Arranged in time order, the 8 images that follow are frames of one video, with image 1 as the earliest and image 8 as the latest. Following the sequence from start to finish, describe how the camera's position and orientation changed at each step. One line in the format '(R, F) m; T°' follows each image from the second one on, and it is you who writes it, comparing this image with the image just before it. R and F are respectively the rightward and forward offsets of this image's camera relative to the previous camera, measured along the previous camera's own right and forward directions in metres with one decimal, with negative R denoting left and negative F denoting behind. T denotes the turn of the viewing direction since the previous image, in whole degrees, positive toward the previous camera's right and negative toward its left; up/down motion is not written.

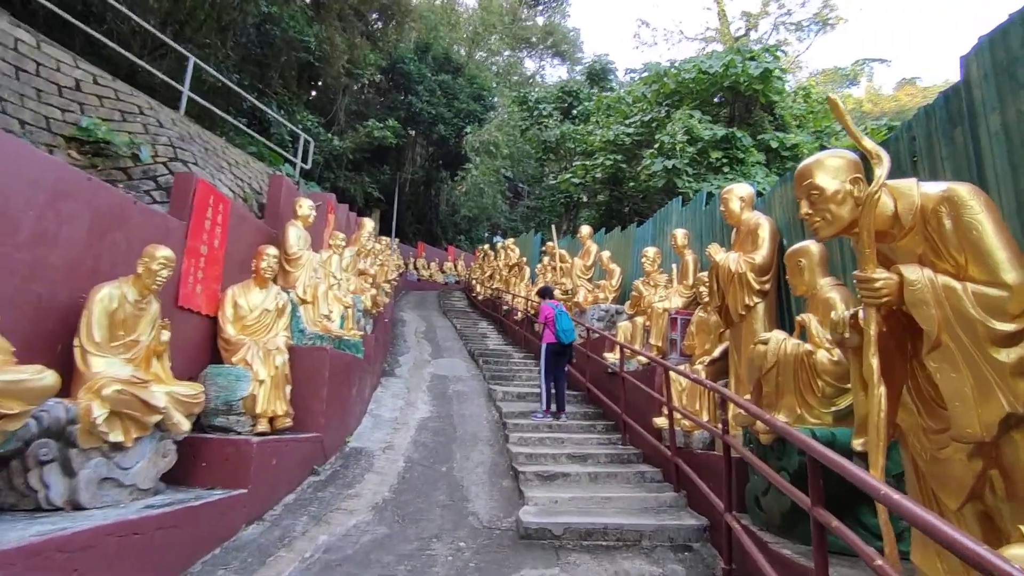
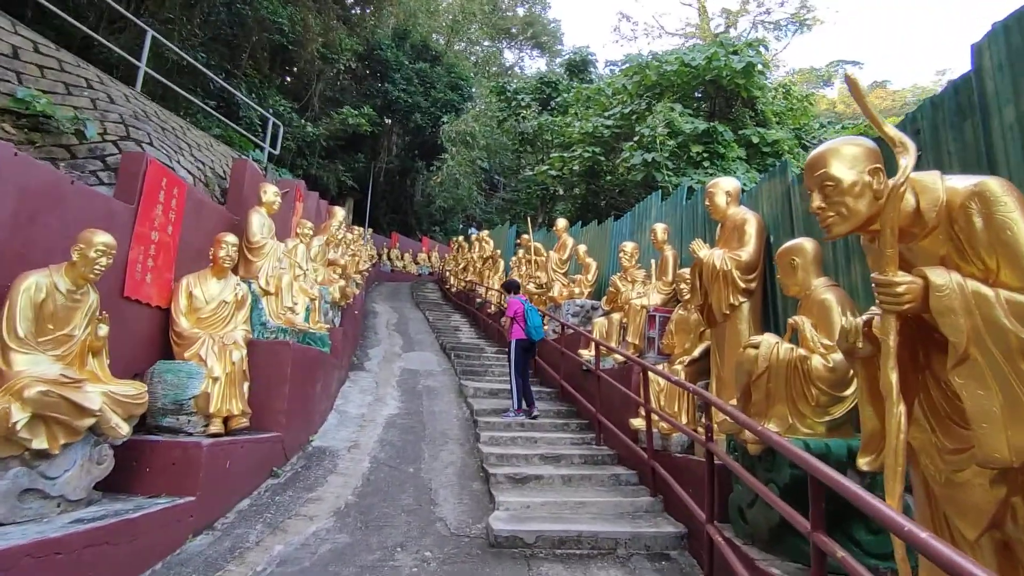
(0.0, +0.2) m; +2°
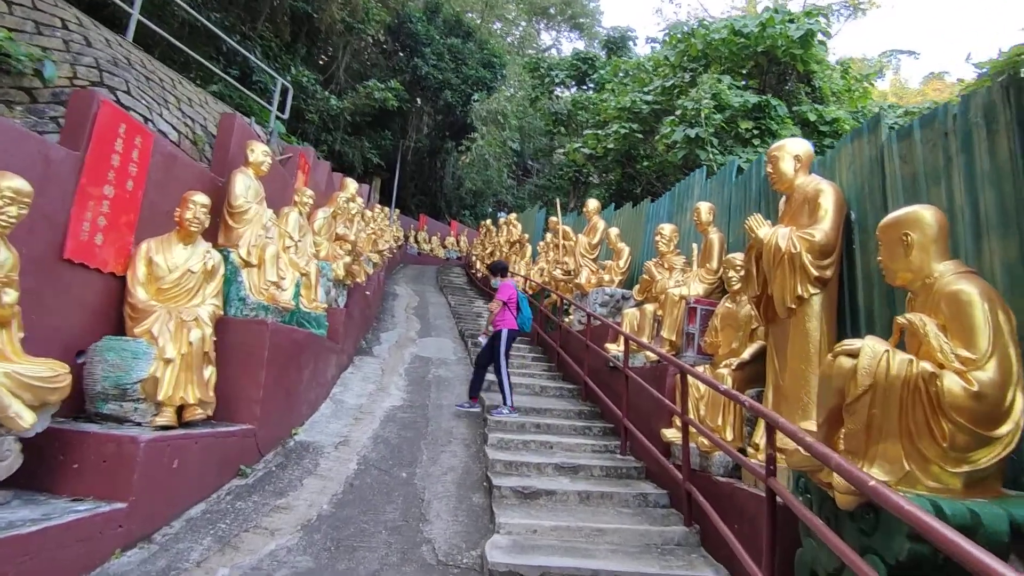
(+0.1, +0.7) m; -3°
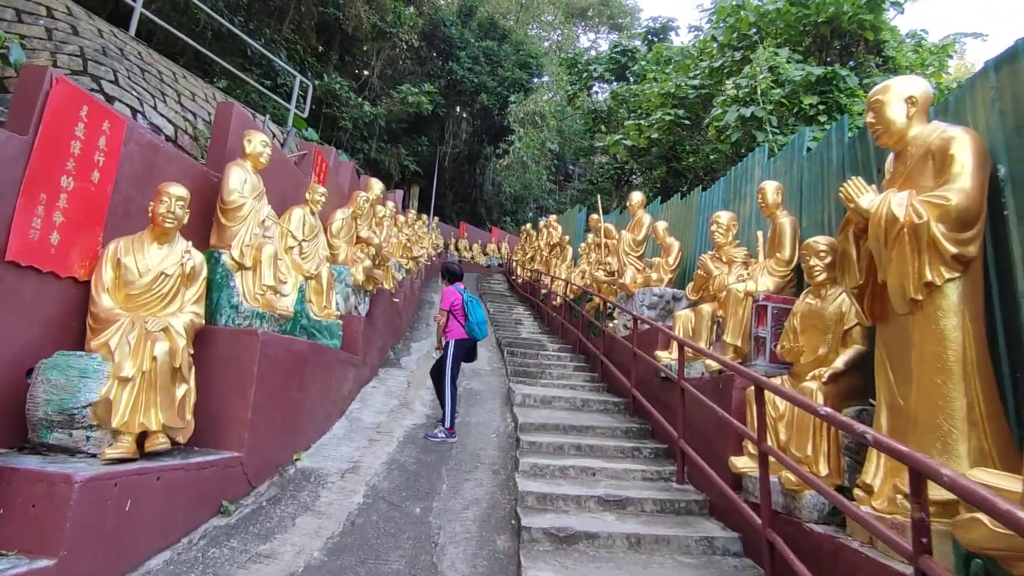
(+0.1, +0.7) m; -4°
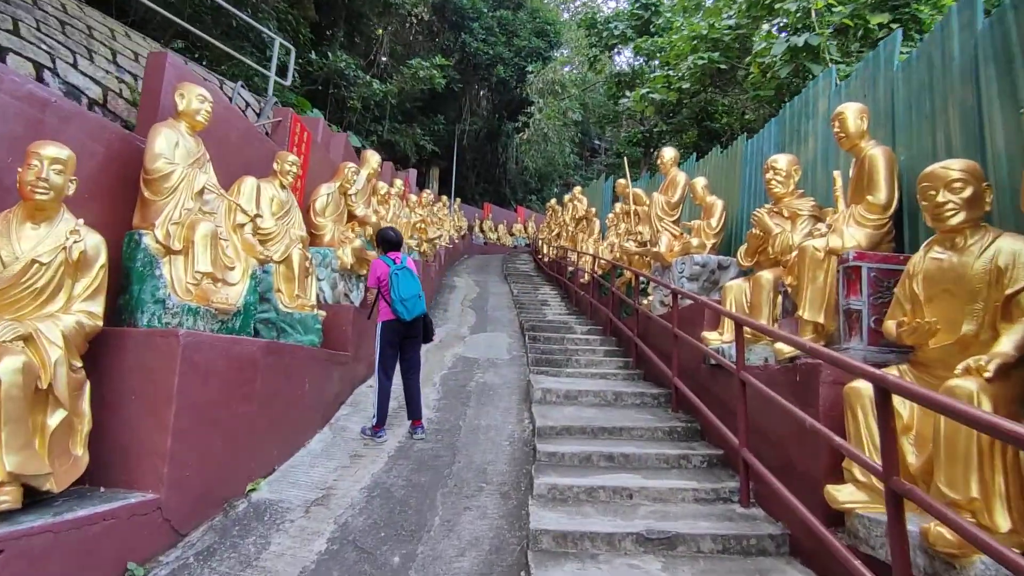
(+0.2, +0.9) m; -3°
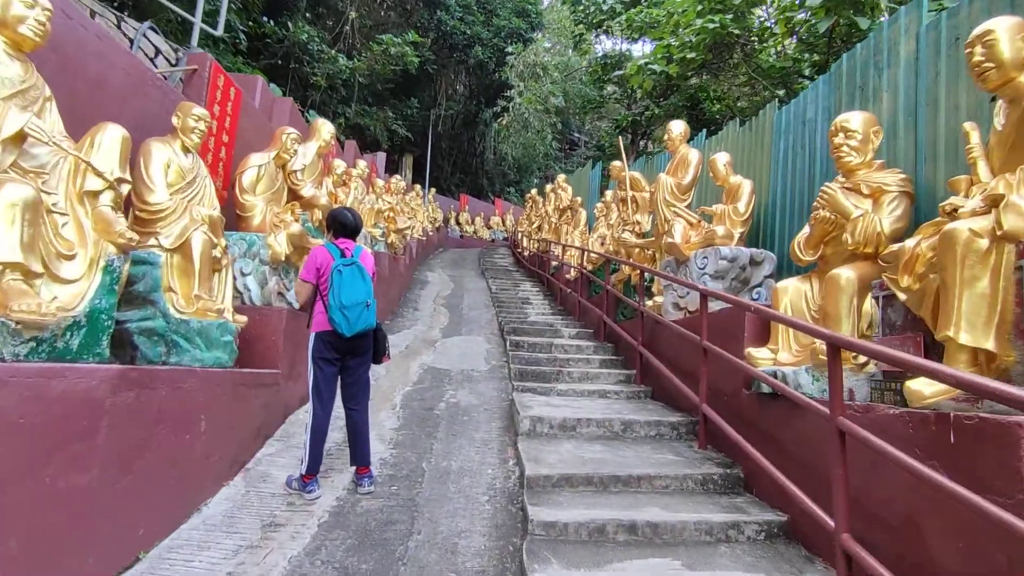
(0.0, +1.1) m; +2°
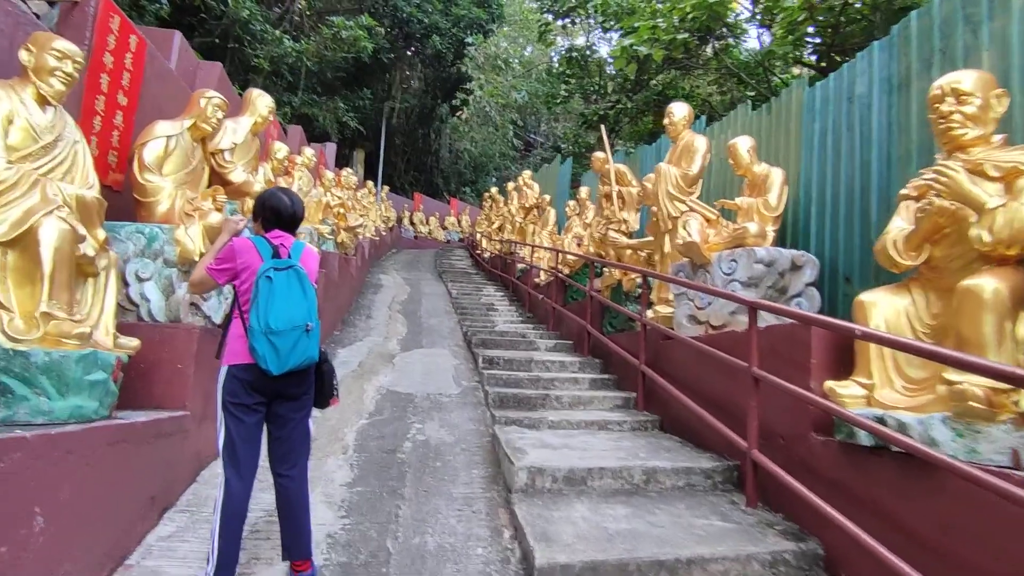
(-0.2, +0.9) m; +5°
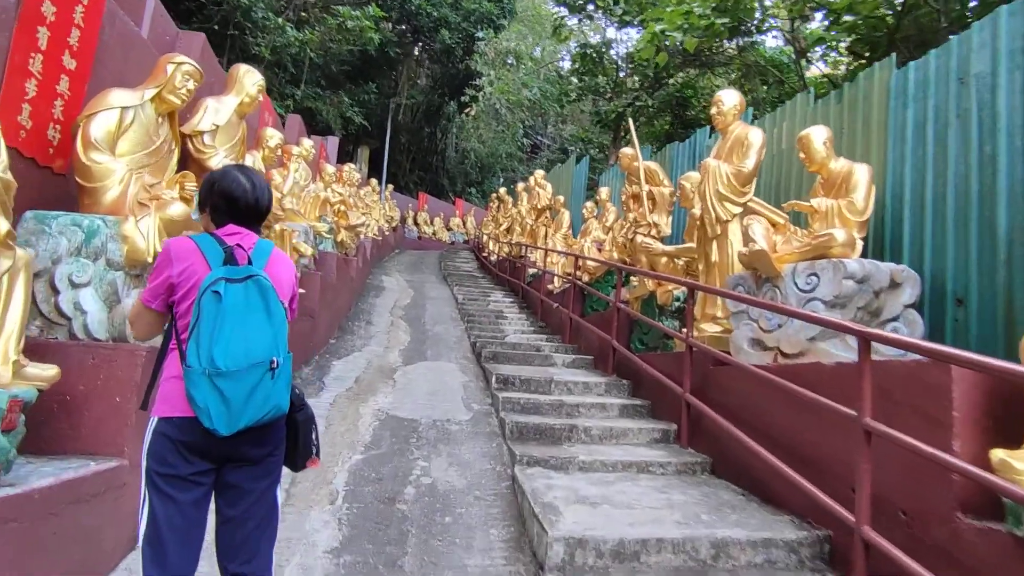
(-0.1, +0.6) m; 0°
